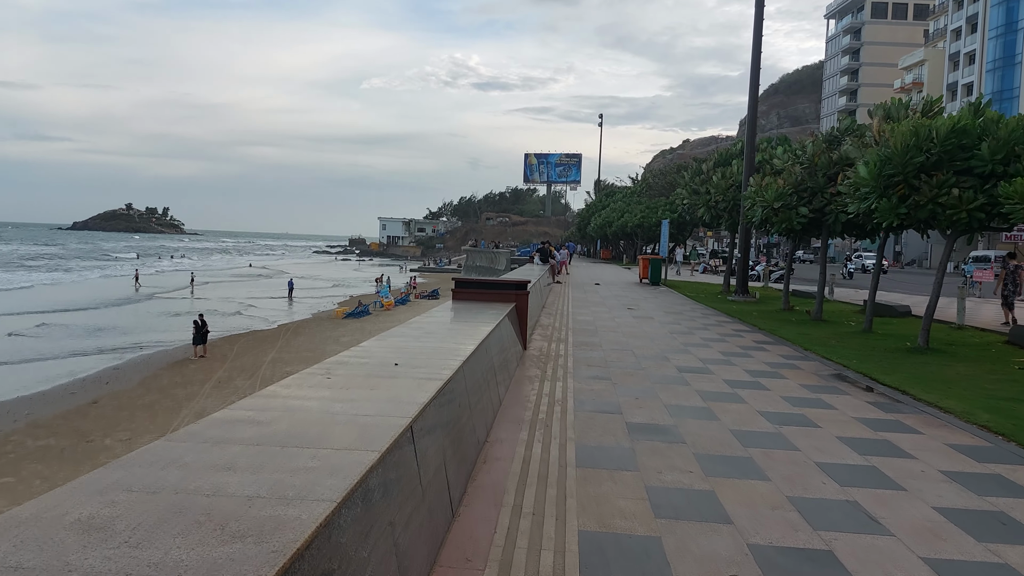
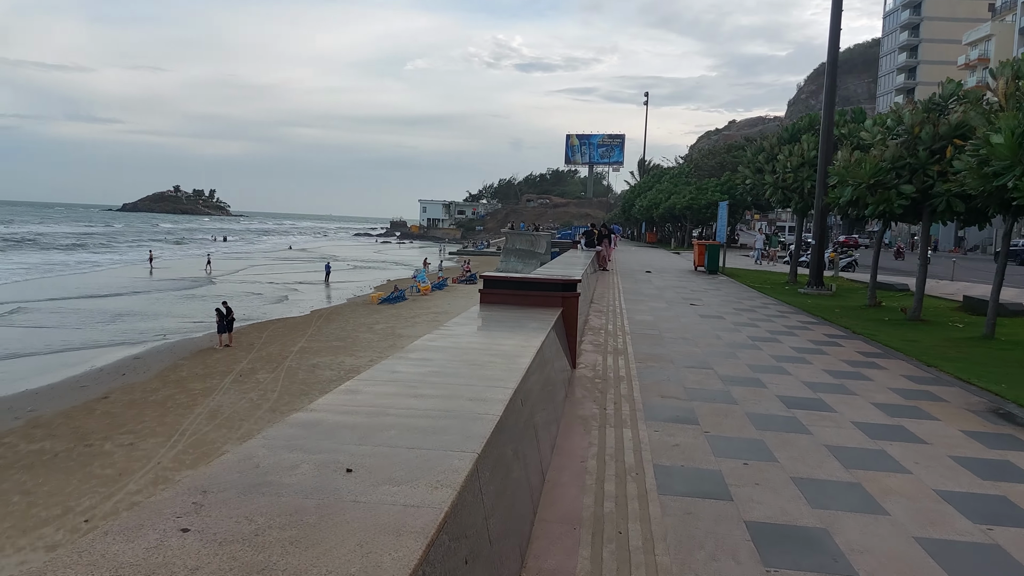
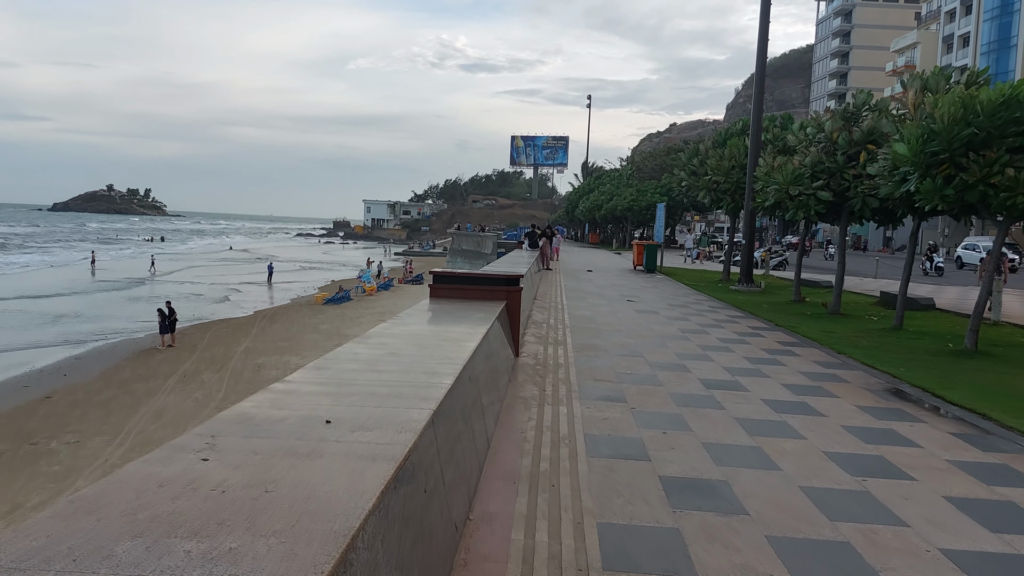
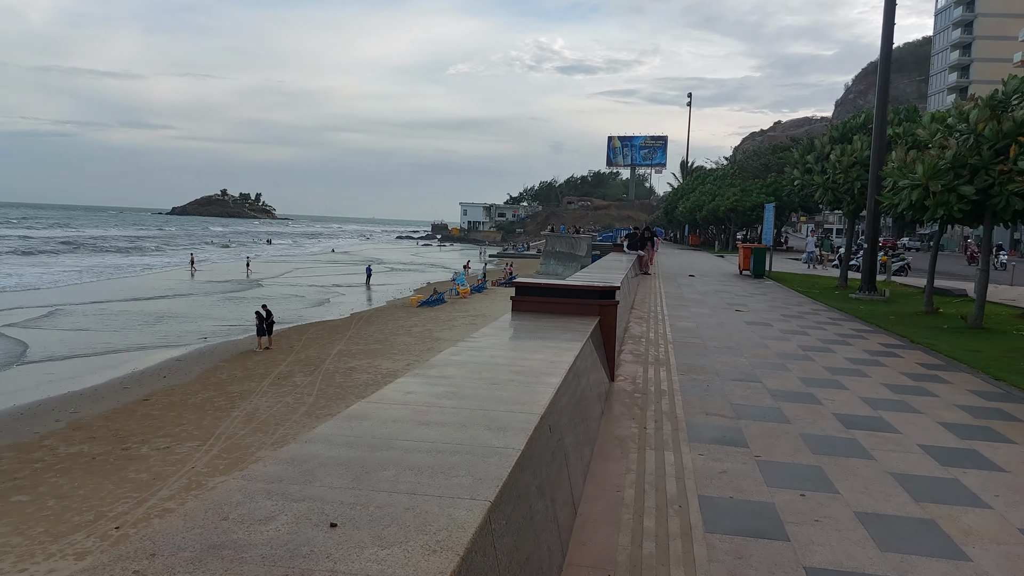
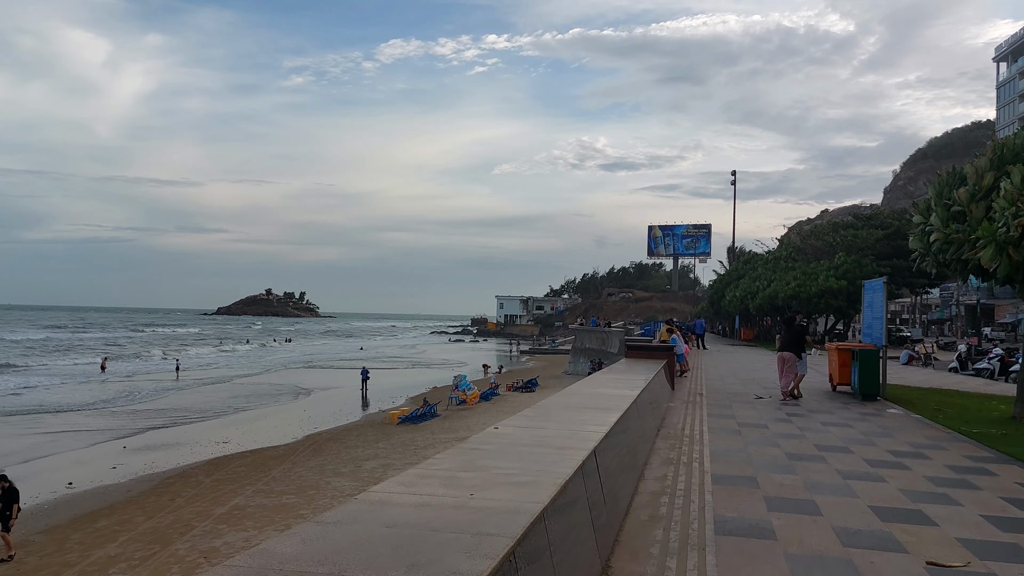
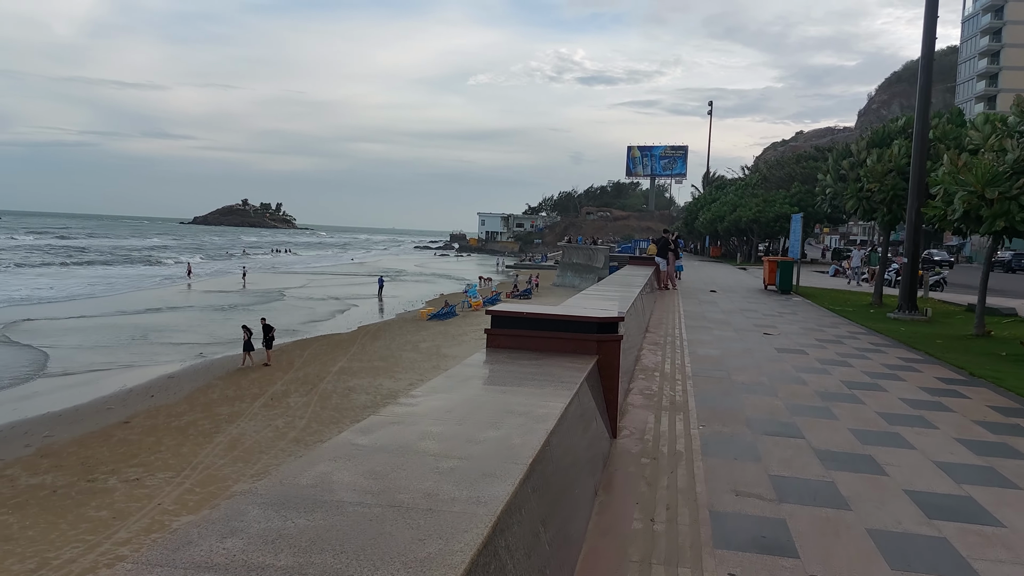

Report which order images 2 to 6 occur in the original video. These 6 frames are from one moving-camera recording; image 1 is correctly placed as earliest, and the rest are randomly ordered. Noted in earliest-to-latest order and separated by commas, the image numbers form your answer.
3, 2, 4, 6, 5
